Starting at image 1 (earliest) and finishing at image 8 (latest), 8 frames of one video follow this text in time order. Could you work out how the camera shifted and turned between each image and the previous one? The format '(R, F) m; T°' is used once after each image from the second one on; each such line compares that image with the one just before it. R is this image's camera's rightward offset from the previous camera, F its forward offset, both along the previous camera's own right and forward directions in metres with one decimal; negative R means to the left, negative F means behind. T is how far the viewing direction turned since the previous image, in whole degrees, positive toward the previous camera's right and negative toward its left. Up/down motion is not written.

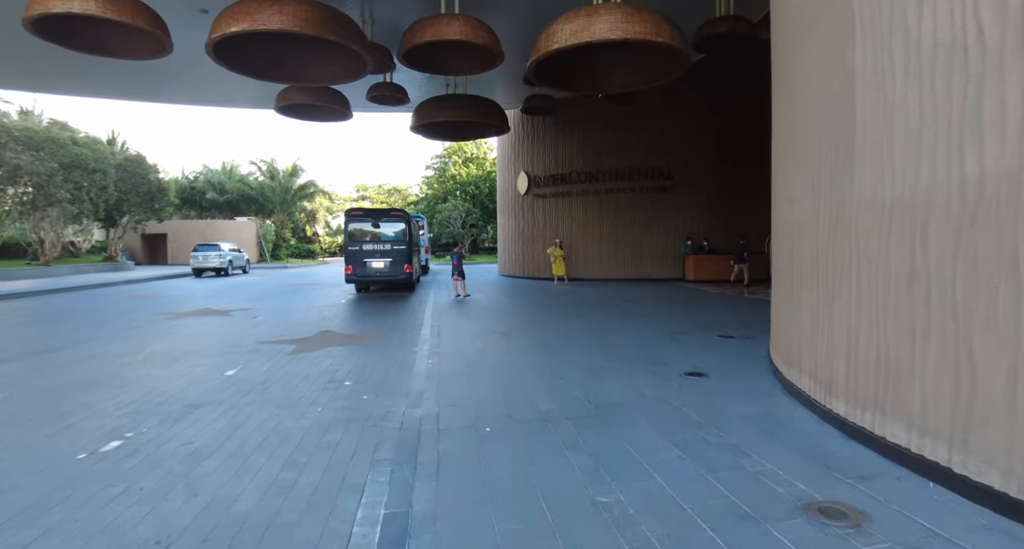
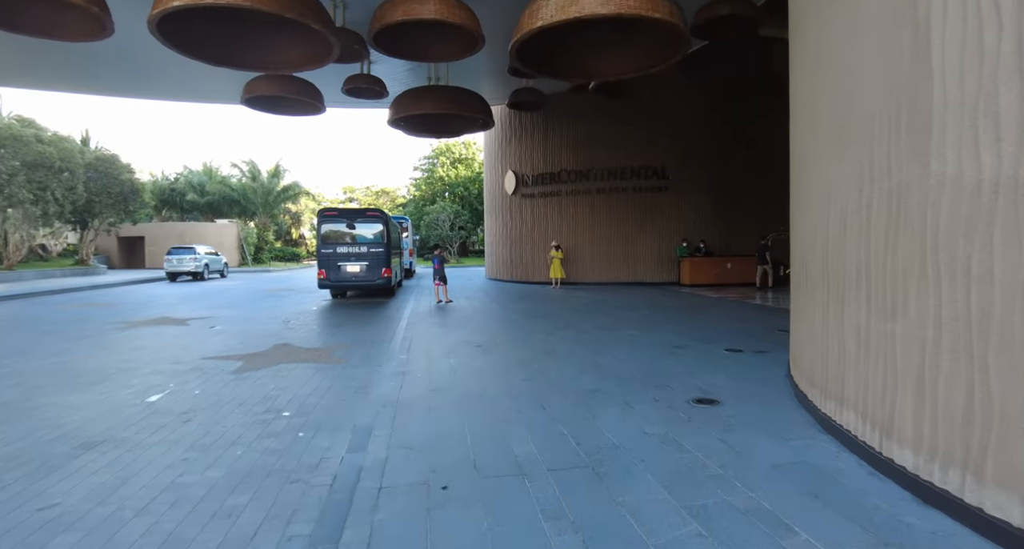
(+0.2, +1.0) m; +1°
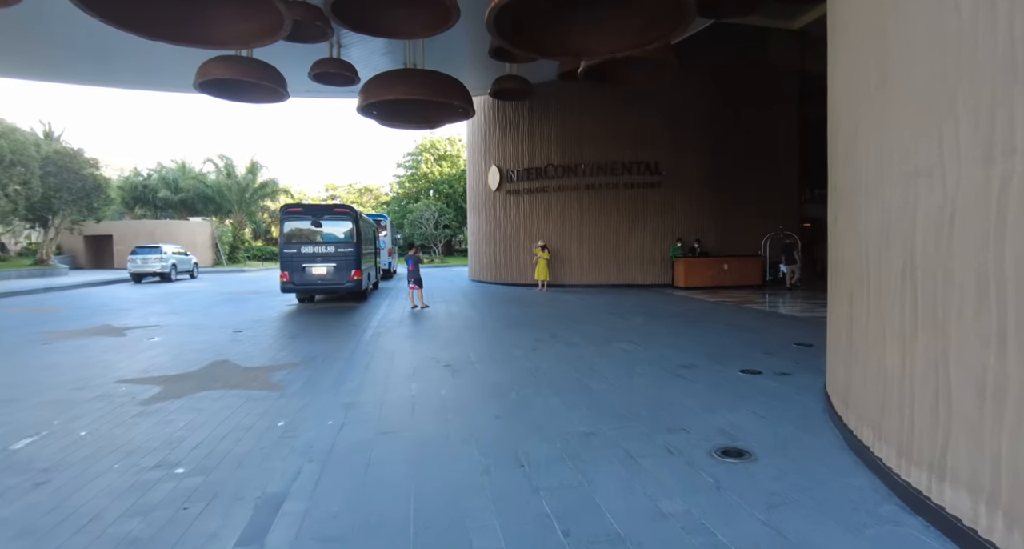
(+0.1, +1.1) m; +1°
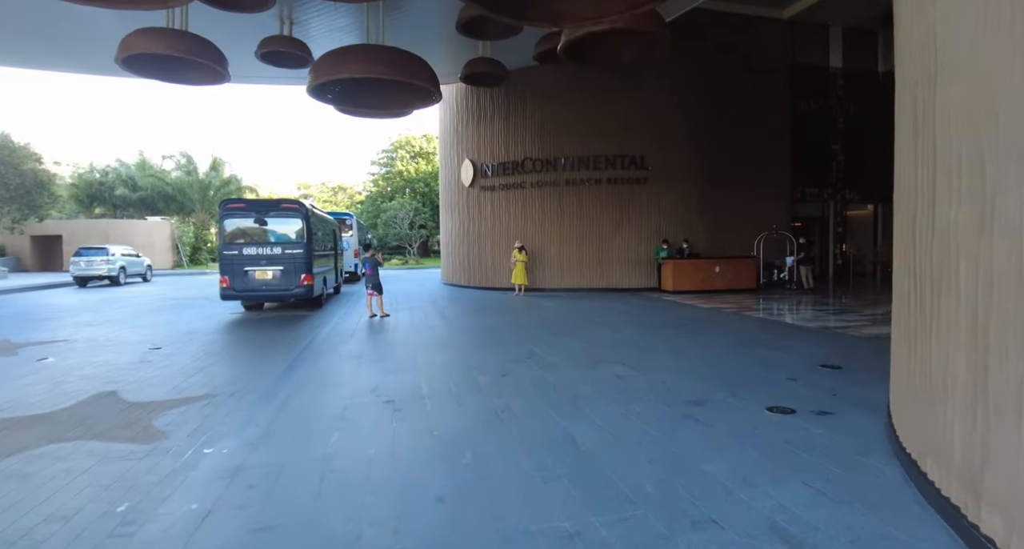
(+0.2, +1.4) m; +2°
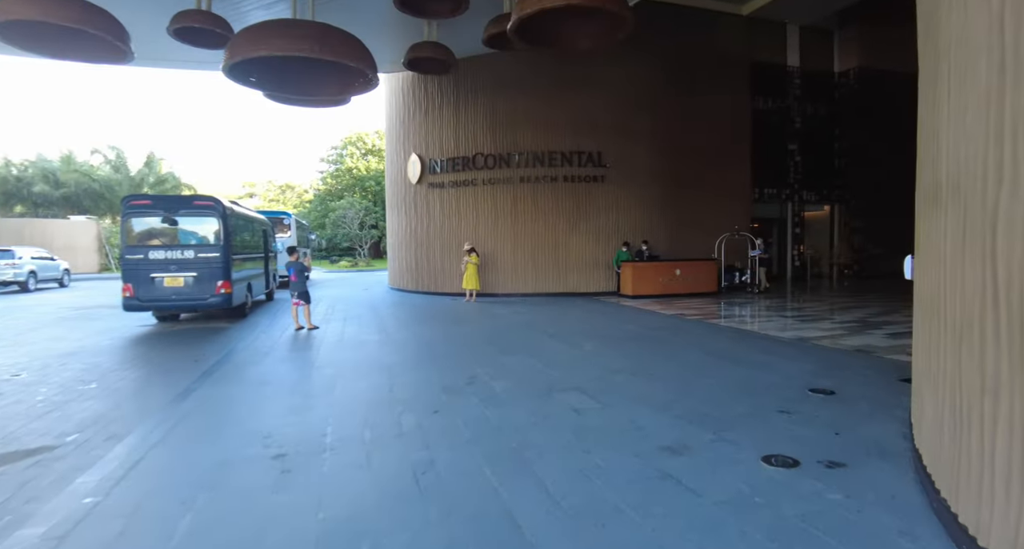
(+0.2, +1.0) m; +5°
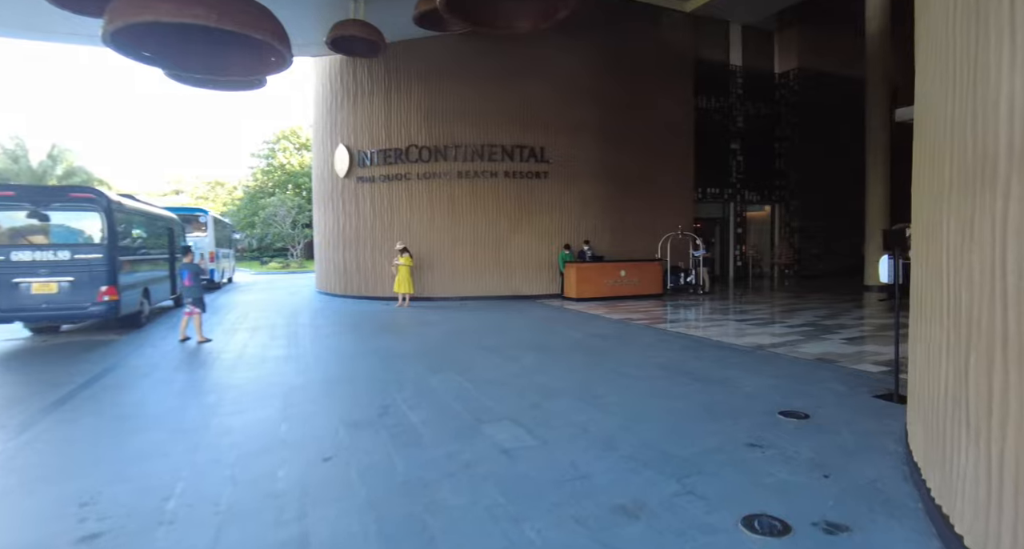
(+0.2, +0.8) m; +6°
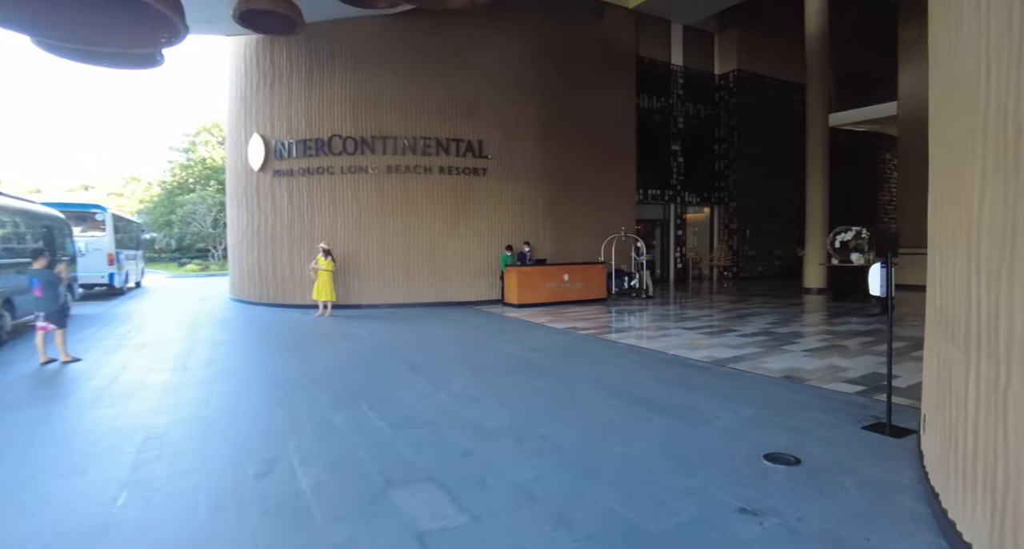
(+0.1, +0.8) m; +7°
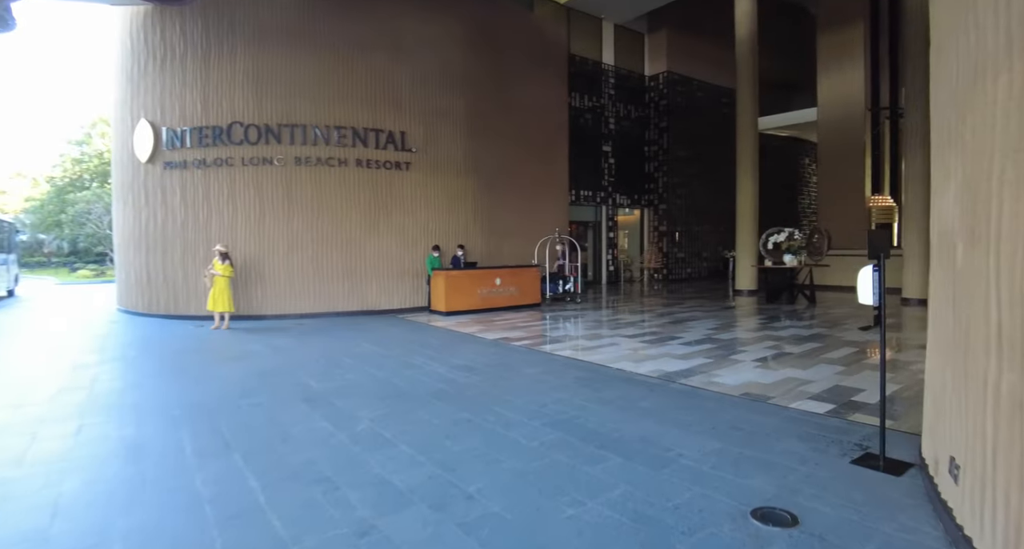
(+0.1, +0.8) m; +8°
